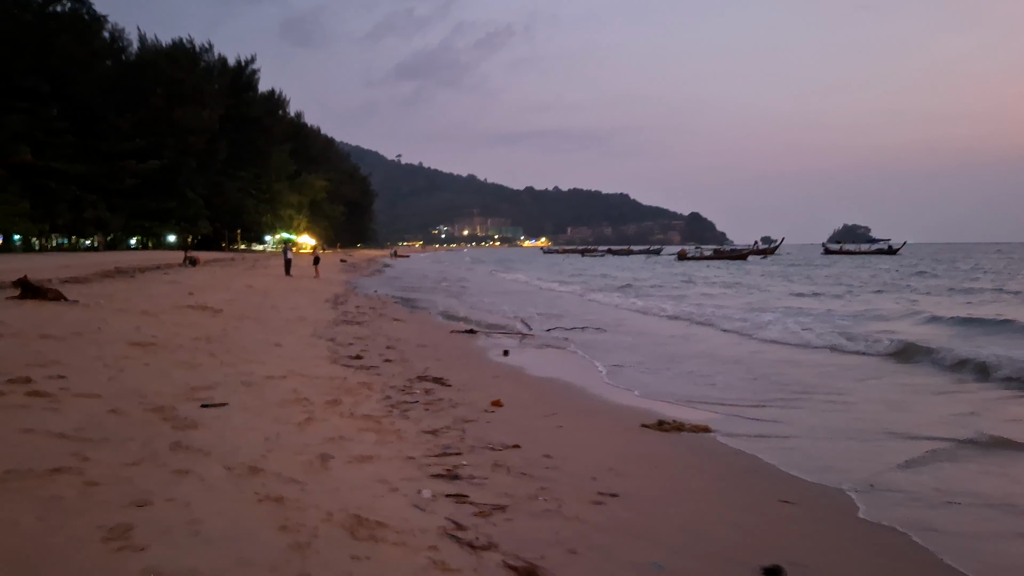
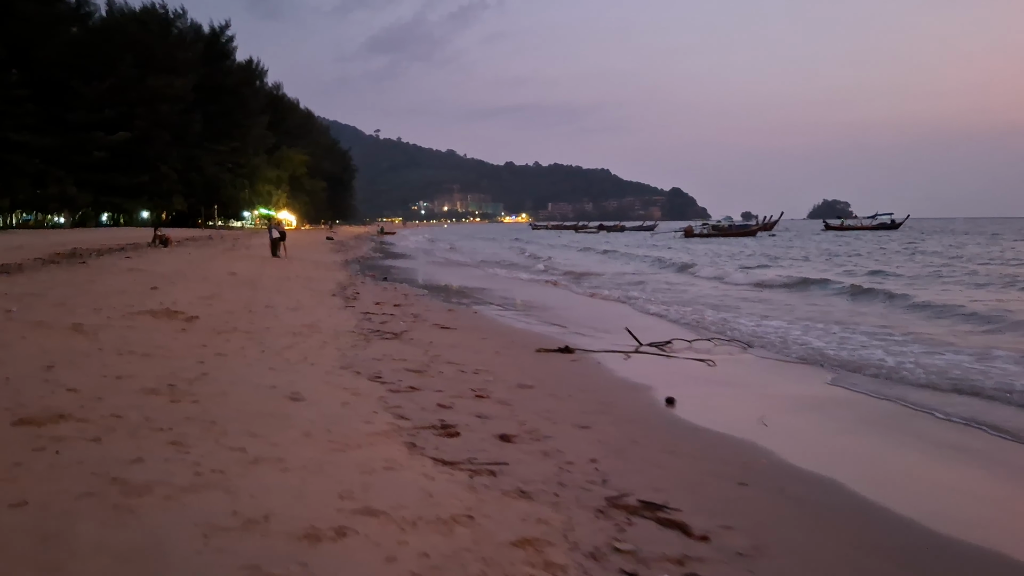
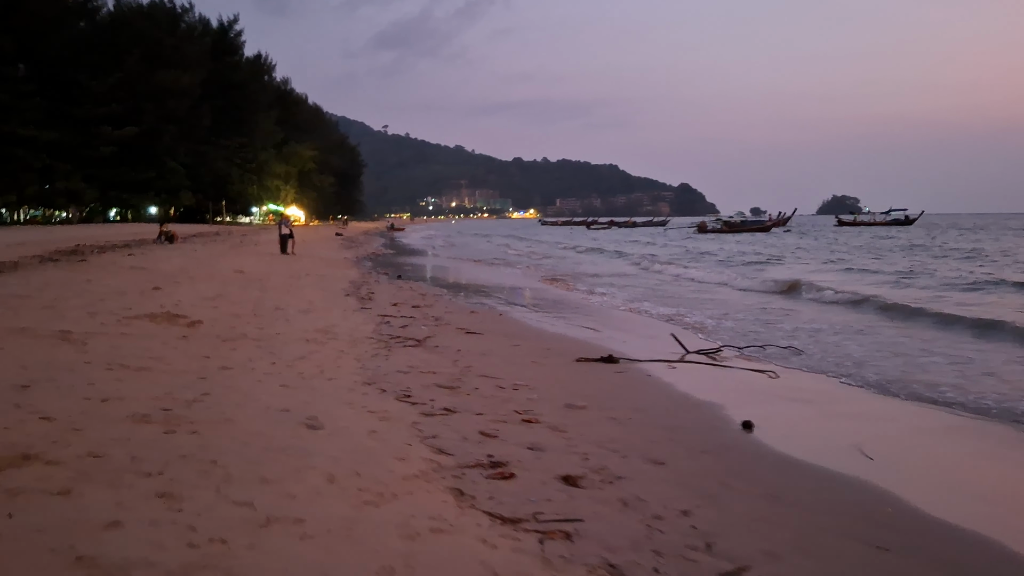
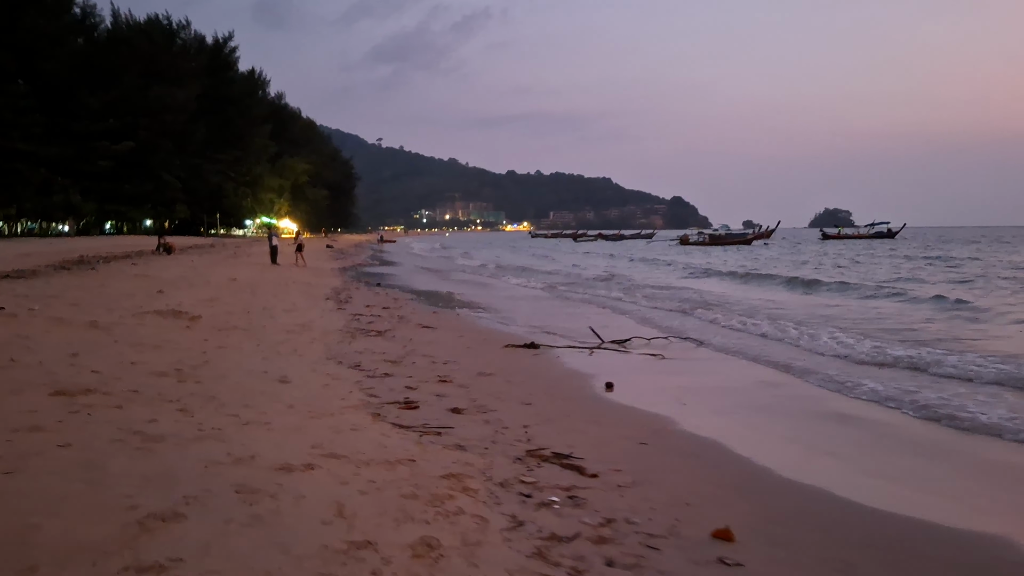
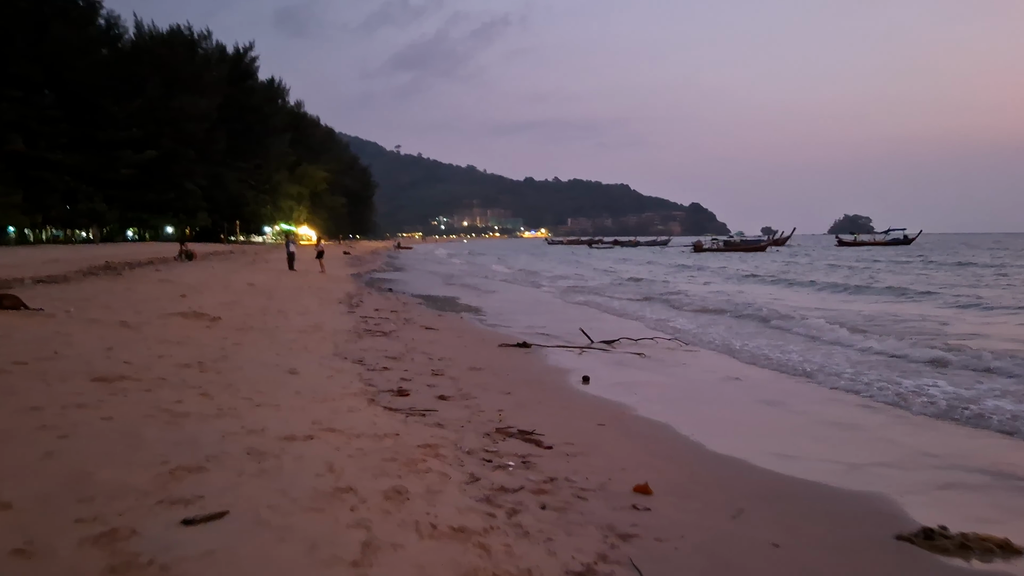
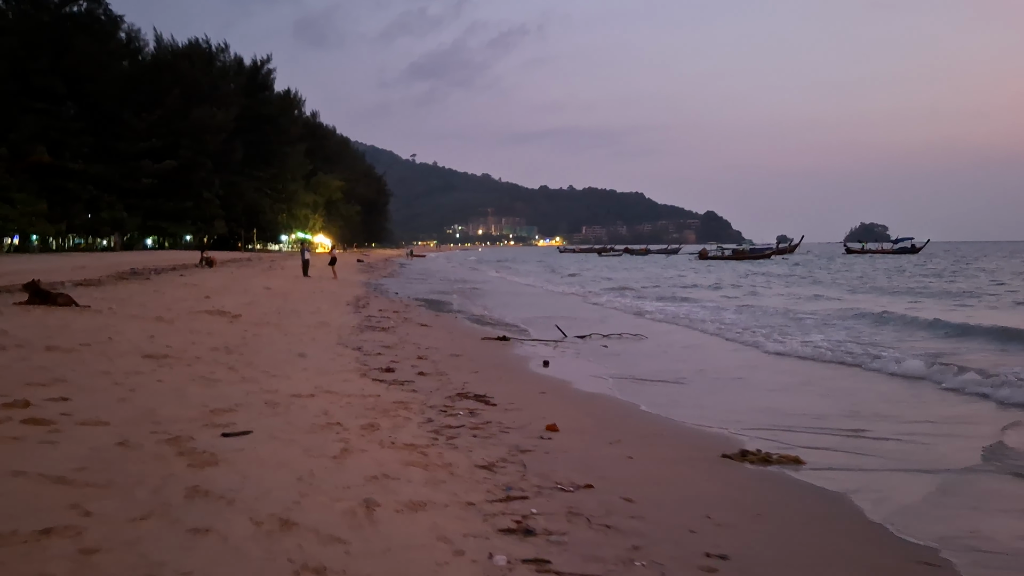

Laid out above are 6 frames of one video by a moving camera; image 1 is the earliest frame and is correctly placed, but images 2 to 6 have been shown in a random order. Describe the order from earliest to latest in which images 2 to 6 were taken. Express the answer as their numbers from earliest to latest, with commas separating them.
6, 5, 4, 2, 3
